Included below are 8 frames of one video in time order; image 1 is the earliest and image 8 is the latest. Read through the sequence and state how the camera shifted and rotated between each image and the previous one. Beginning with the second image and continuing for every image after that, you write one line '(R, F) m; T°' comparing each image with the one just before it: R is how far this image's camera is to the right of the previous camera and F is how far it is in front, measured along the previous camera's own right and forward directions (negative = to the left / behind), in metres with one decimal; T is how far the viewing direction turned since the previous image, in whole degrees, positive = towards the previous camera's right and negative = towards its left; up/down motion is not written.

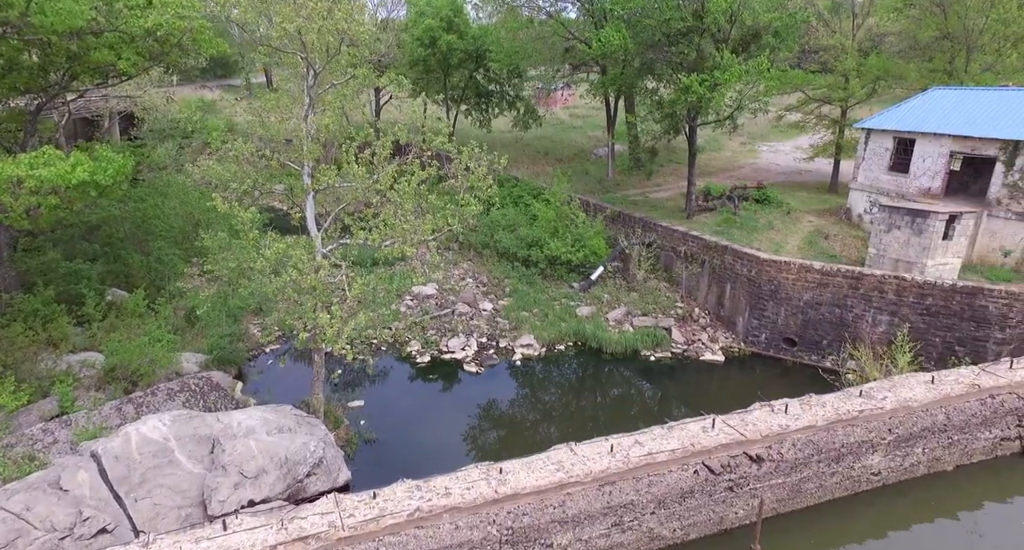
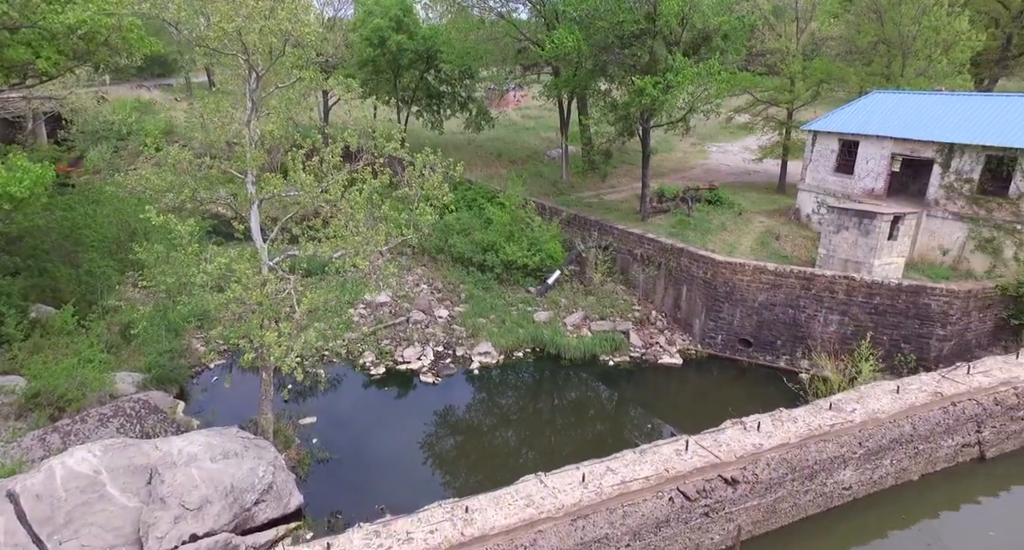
(-0.1, +0.3) m; +4°
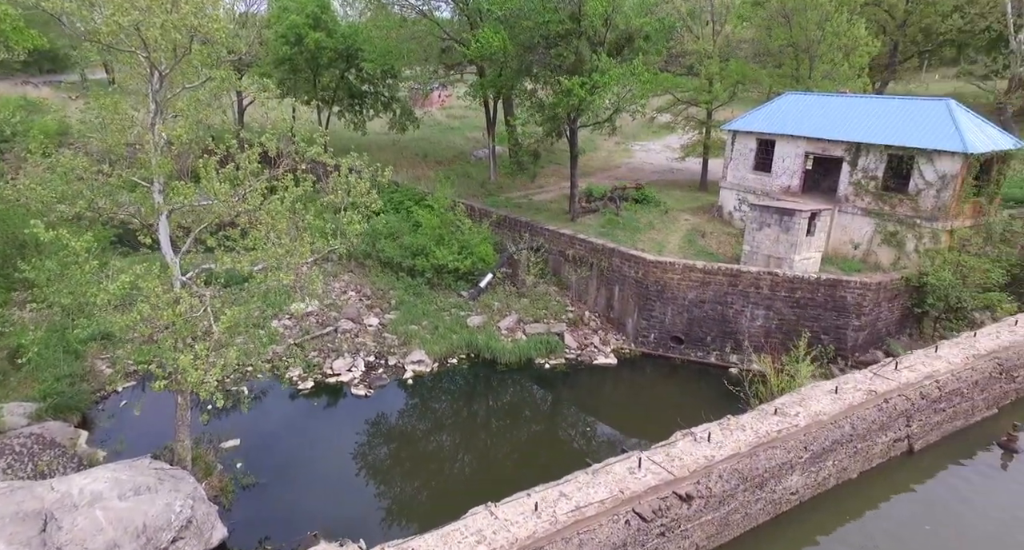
(-0.1, +0.3) m; +6°
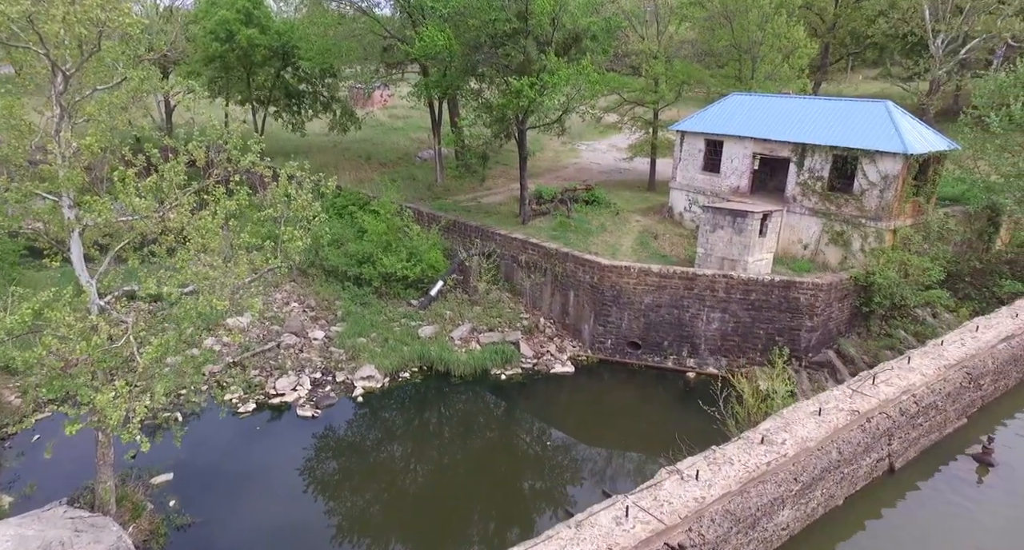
(-0.1, +0.6) m; +5°
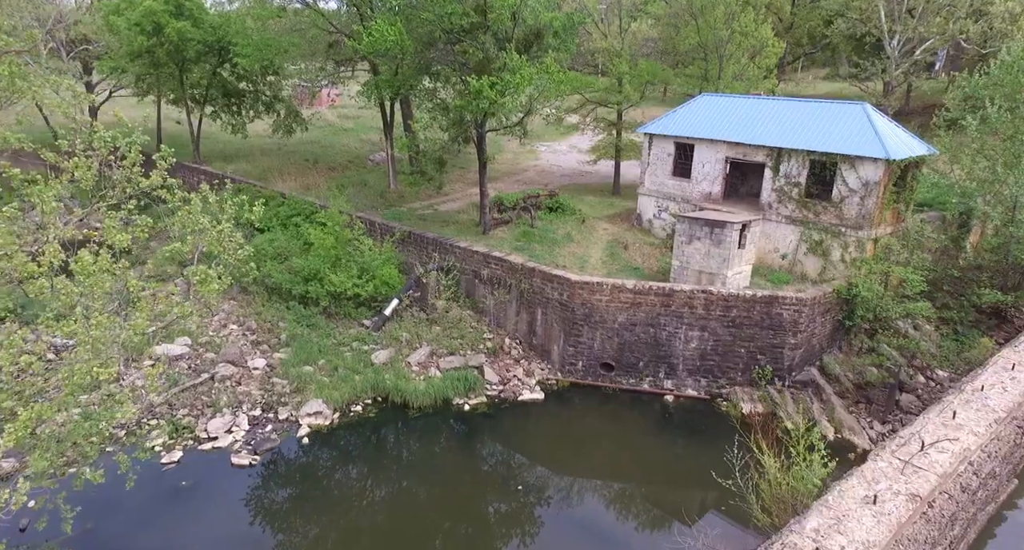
(-0.1, +1.3) m; +4°
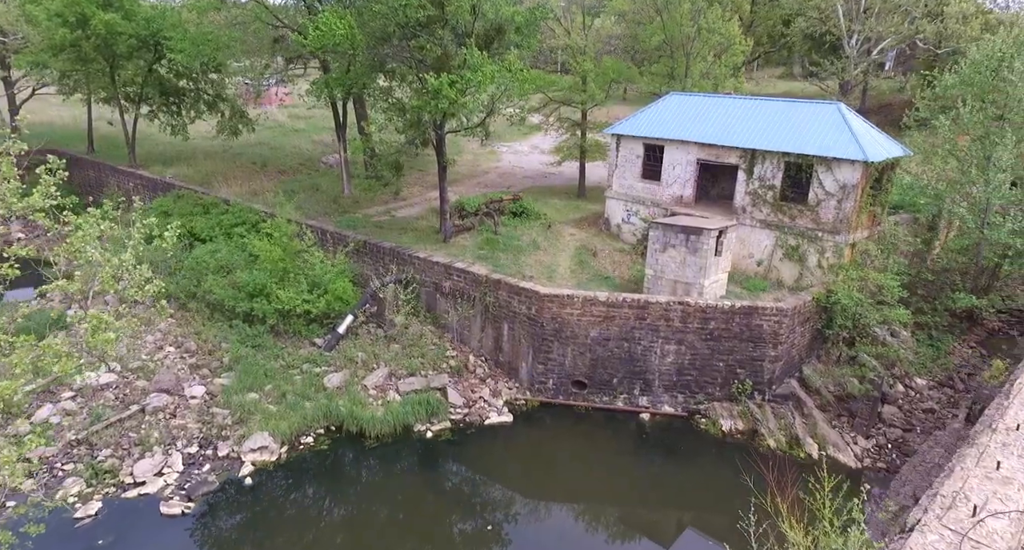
(-0.1, +1.0) m; +3°
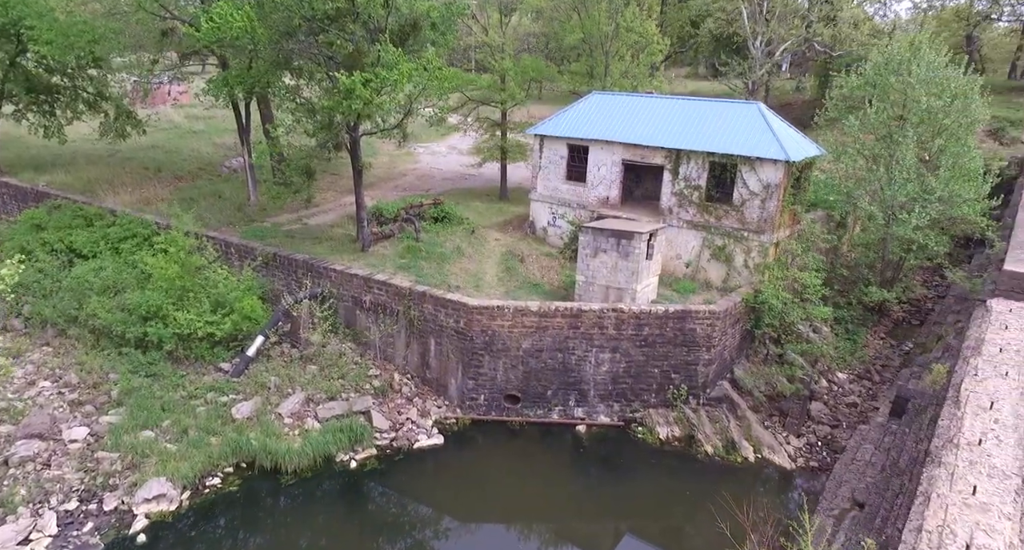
(-0.1, +0.8) m; +7°
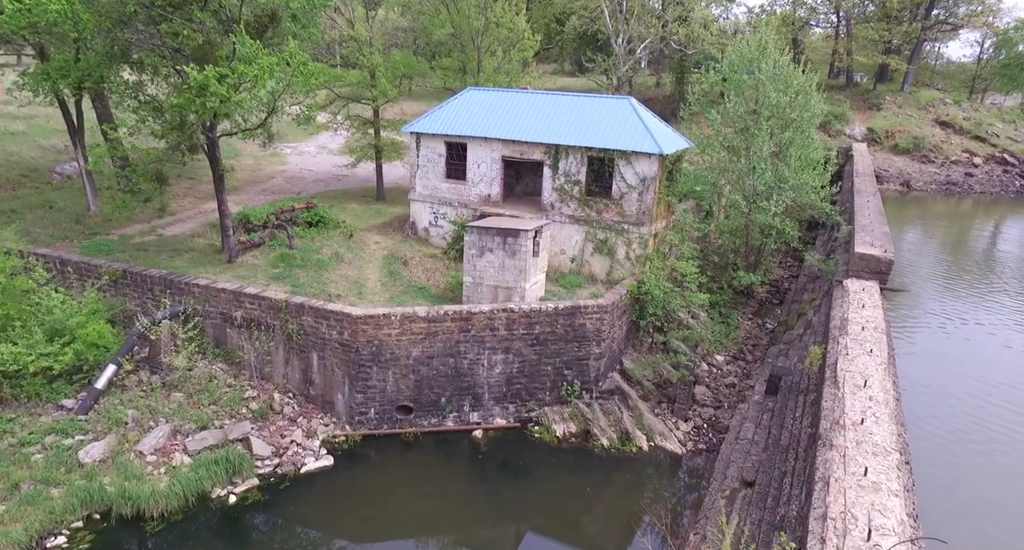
(-0.2, +0.4) m; +10°
